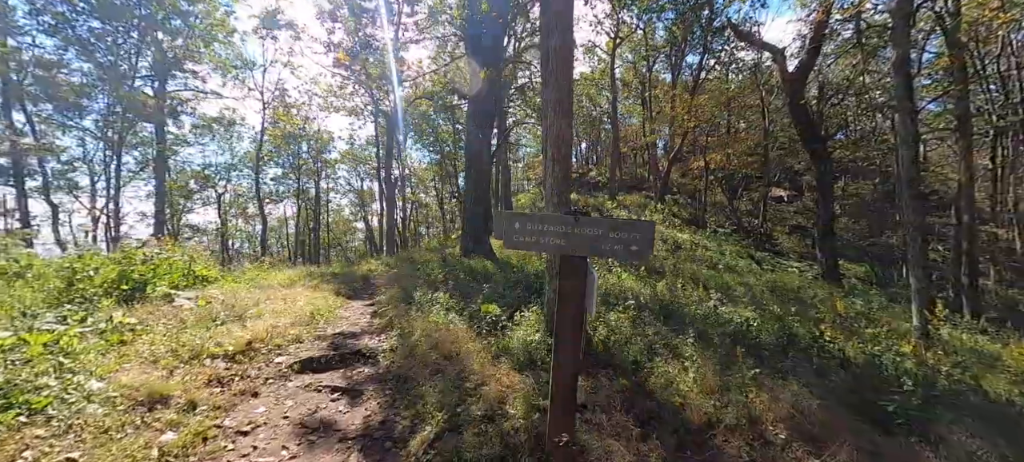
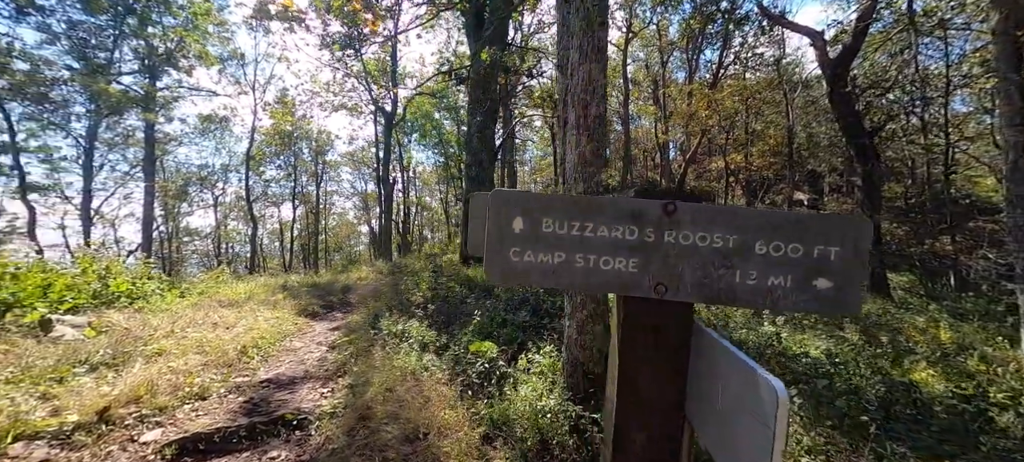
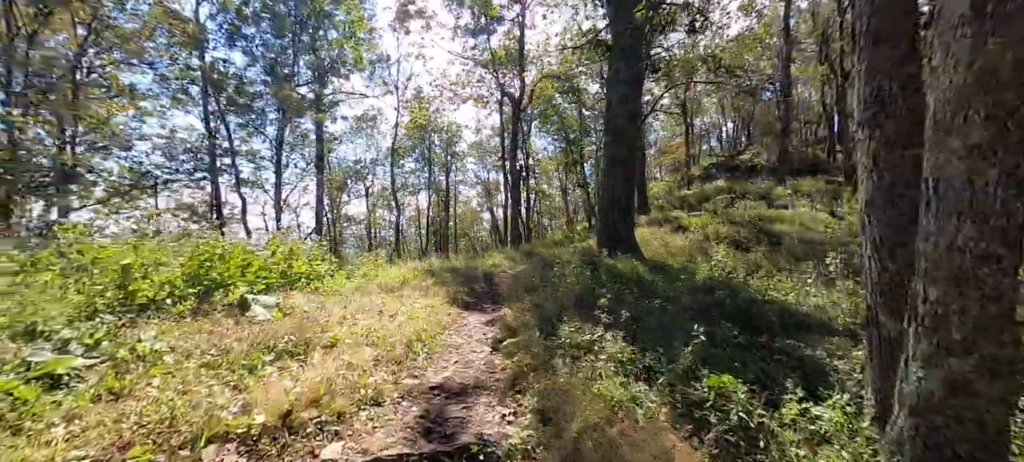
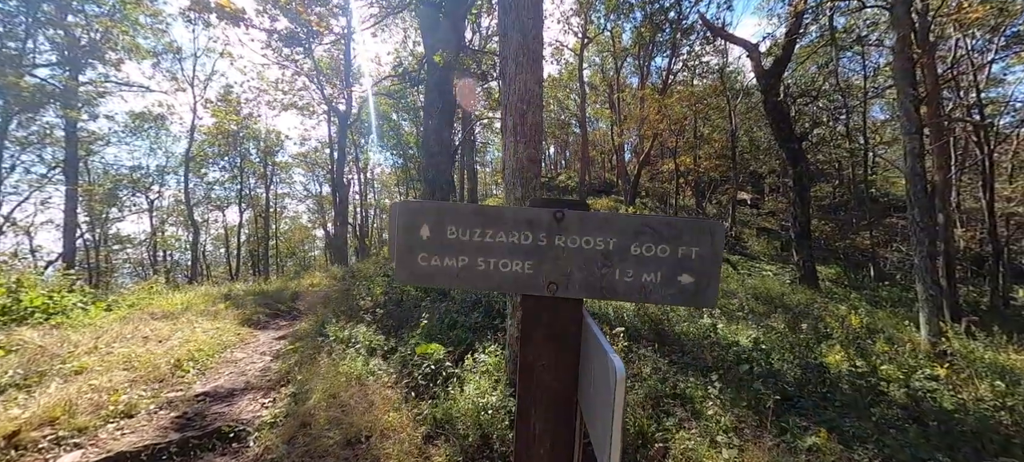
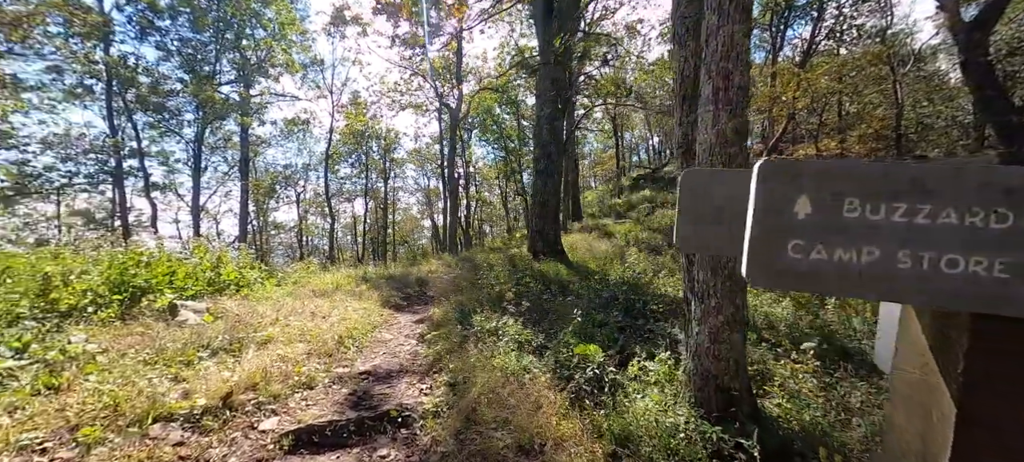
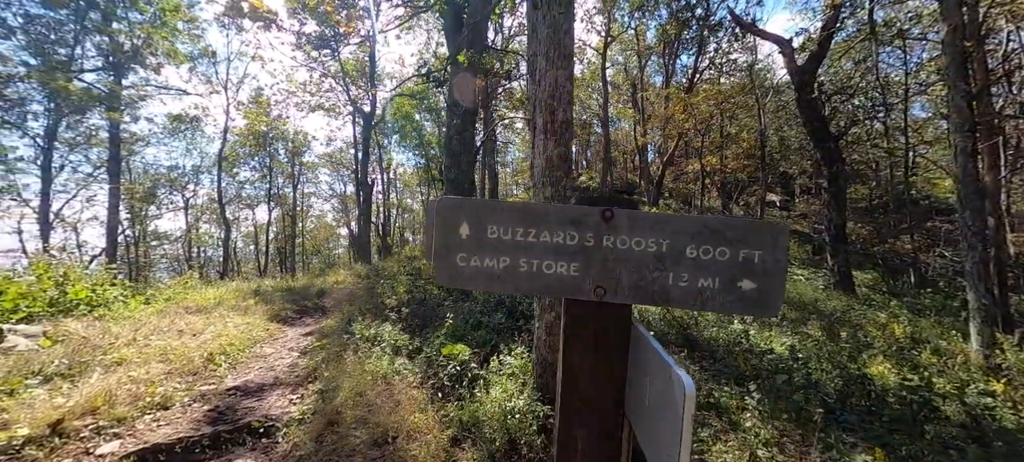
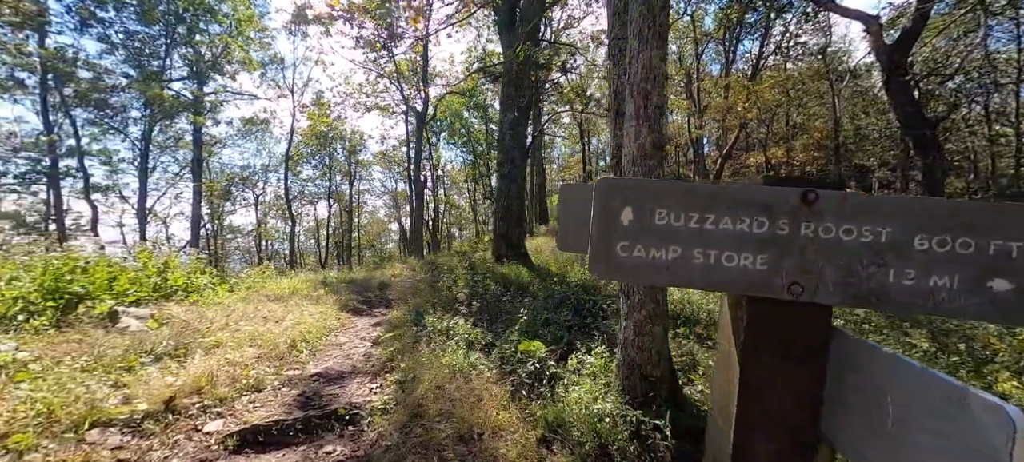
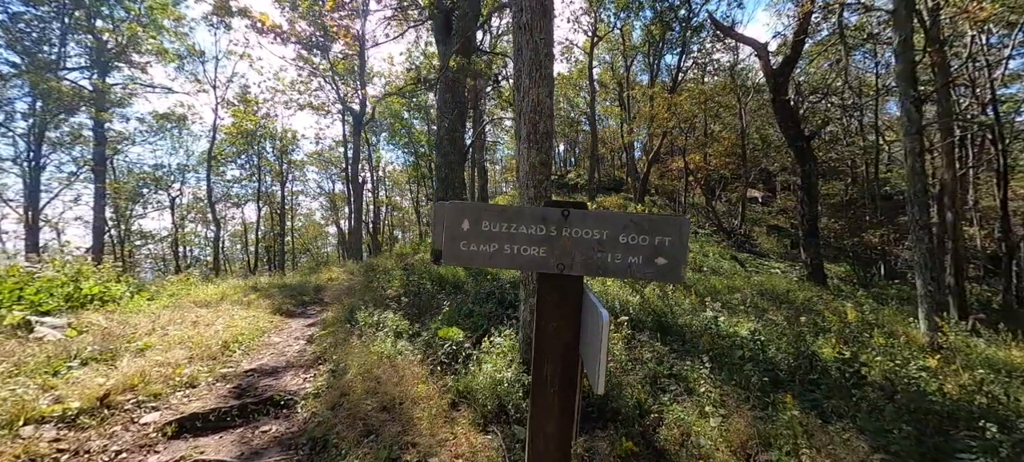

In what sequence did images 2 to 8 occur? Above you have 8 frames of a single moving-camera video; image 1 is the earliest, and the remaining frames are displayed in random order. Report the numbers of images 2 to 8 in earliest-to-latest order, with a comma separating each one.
8, 4, 6, 2, 7, 5, 3
